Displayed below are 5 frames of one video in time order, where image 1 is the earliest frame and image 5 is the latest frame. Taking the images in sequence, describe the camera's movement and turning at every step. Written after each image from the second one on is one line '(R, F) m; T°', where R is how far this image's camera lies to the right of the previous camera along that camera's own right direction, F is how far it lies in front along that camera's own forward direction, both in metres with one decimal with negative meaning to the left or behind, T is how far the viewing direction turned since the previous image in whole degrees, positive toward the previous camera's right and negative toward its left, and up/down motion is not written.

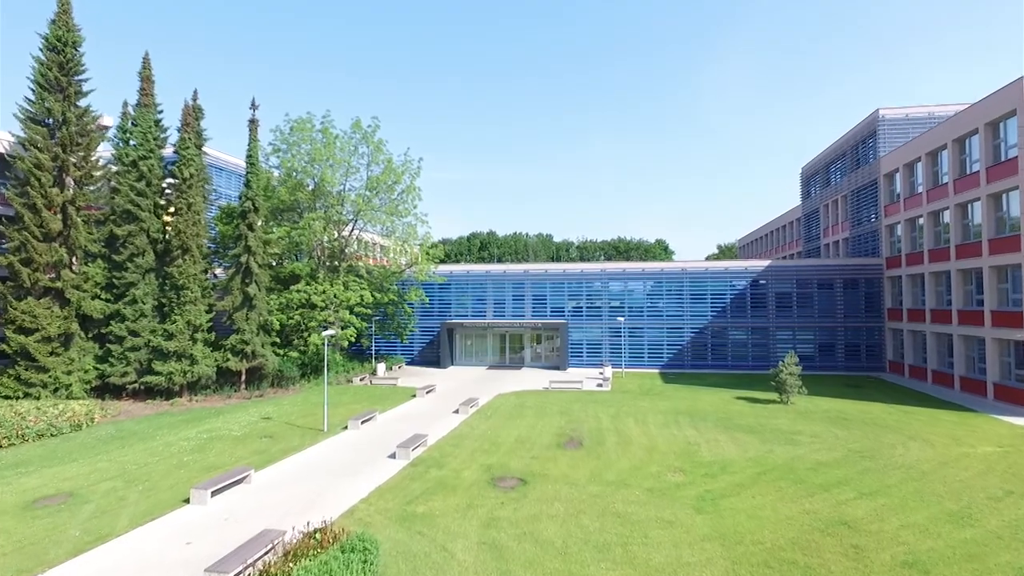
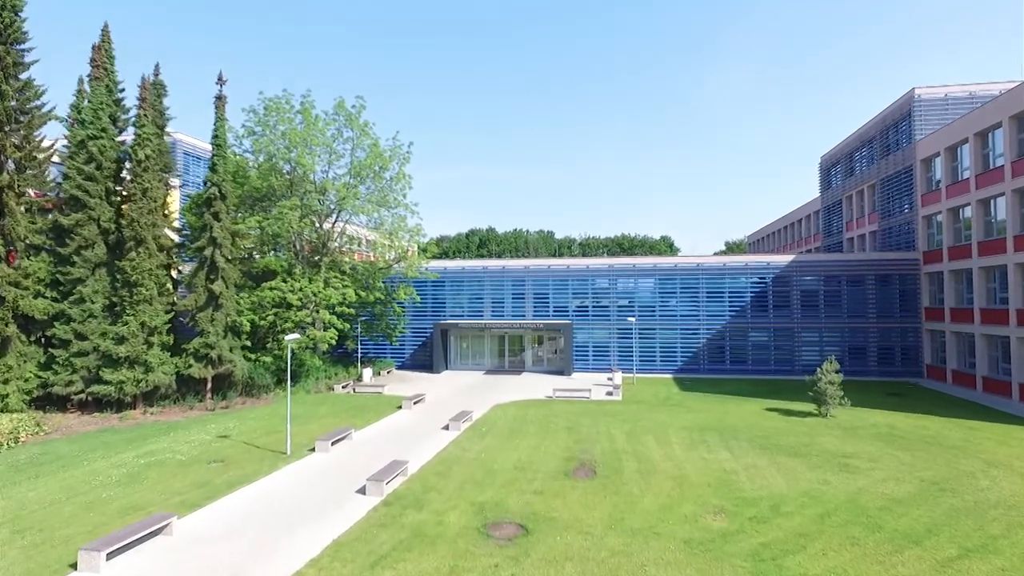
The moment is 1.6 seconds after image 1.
(+0.1, +2.9) m; 0°
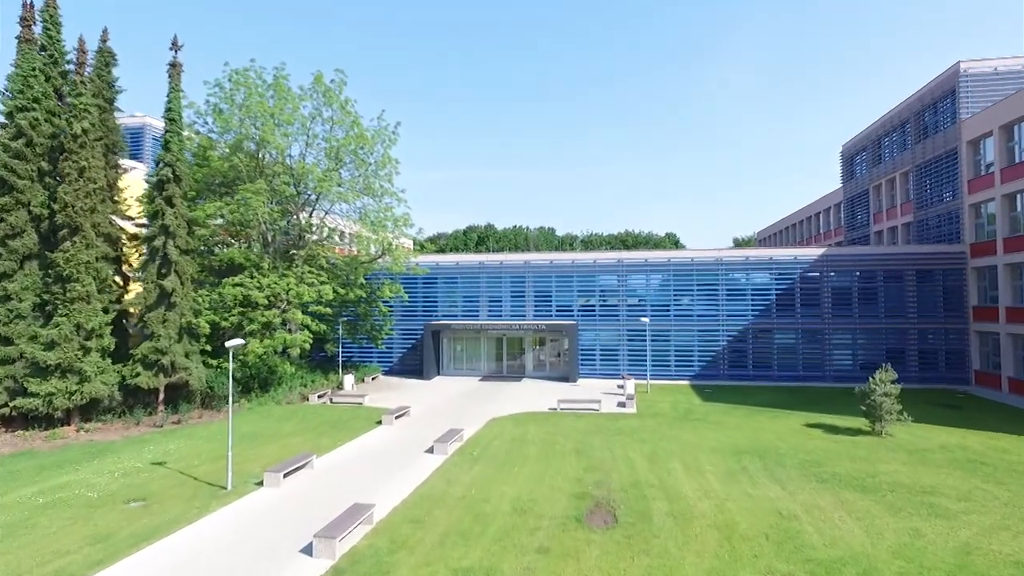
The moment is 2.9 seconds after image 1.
(+0.1, +3.0) m; 0°
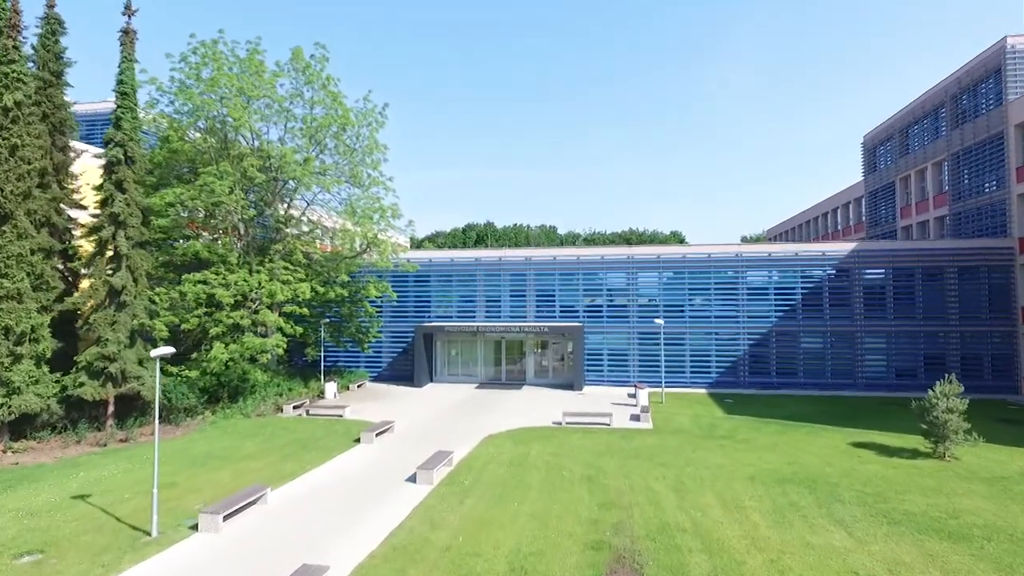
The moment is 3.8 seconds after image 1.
(0.0, +2.5) m; 0°
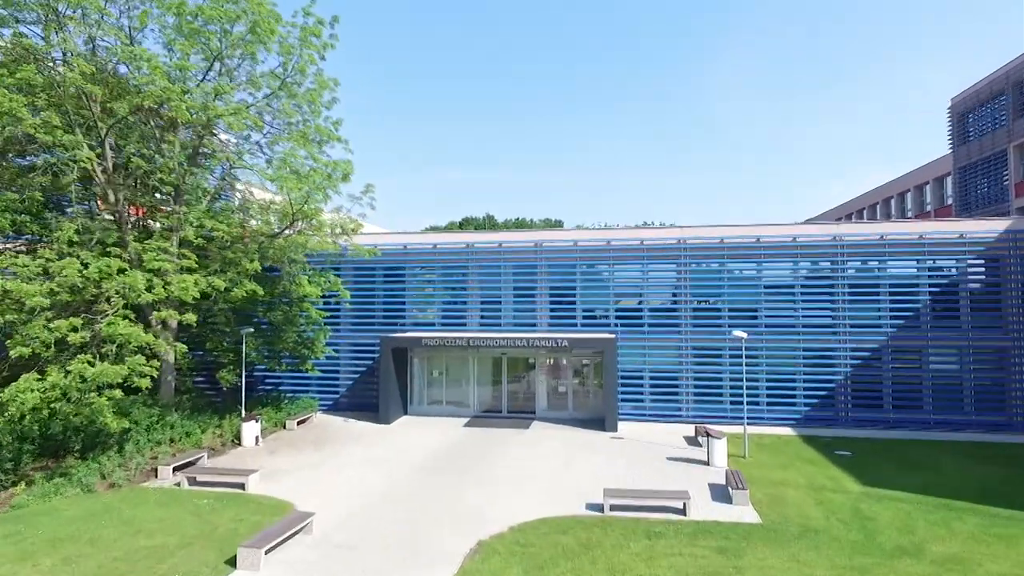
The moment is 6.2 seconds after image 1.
(-0.2, +7.4) m; 0°
